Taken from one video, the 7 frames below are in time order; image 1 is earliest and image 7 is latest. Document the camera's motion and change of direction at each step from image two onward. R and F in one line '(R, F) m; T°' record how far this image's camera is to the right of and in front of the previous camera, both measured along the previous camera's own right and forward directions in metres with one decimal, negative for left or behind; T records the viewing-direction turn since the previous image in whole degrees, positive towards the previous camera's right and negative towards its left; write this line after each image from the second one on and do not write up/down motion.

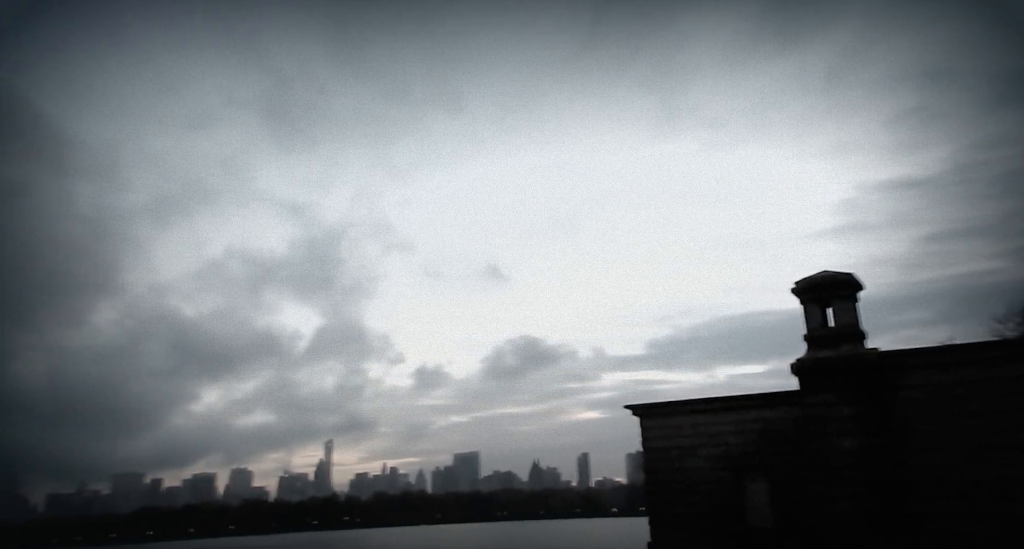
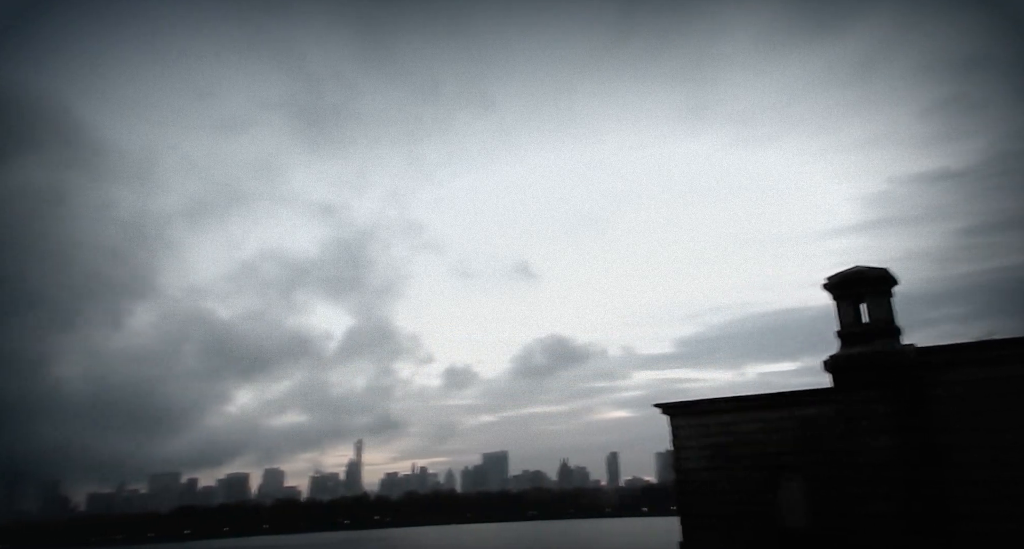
(-0.2, -0.2) m; -2°
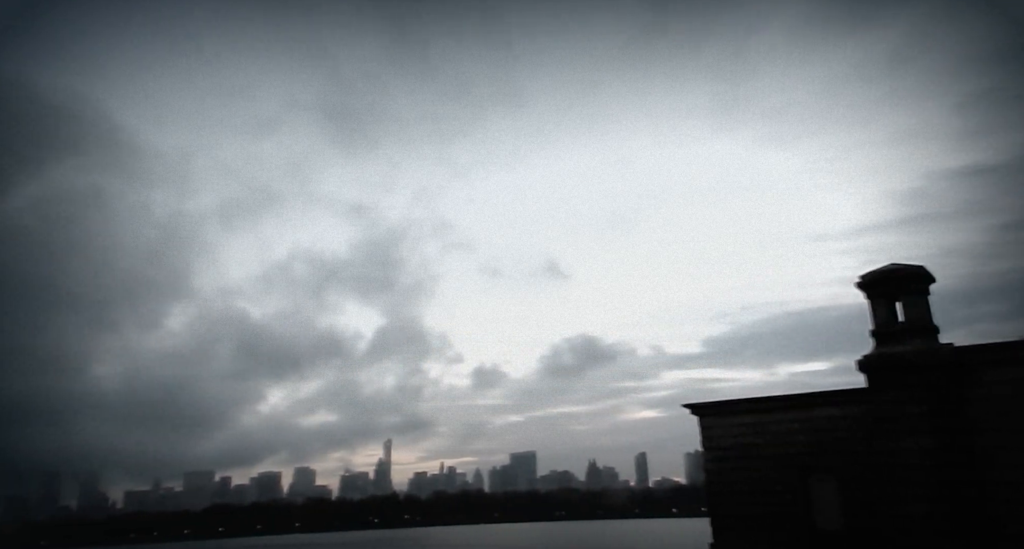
(-0.3, -0.1) m; -2°
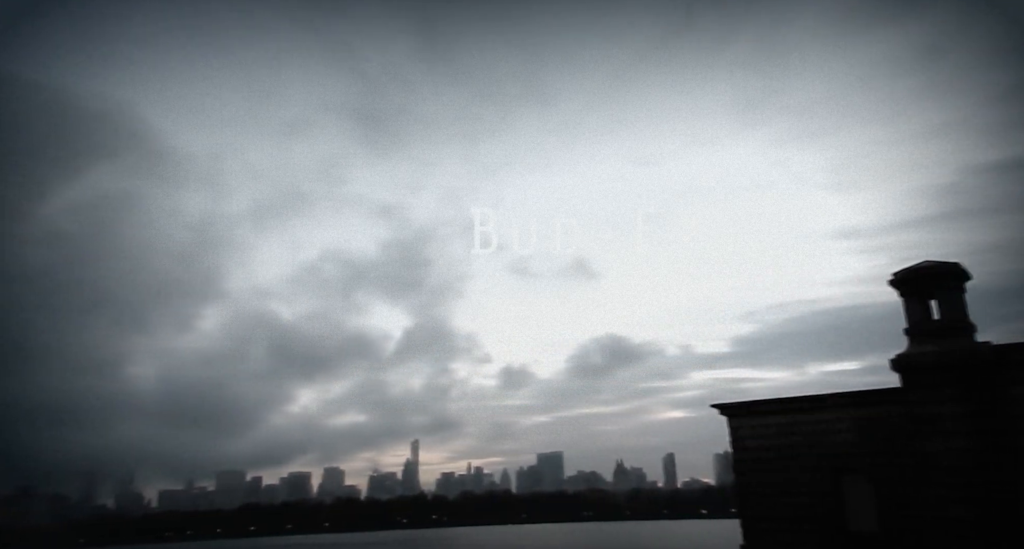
(-0.3, -0.1) m; -2°
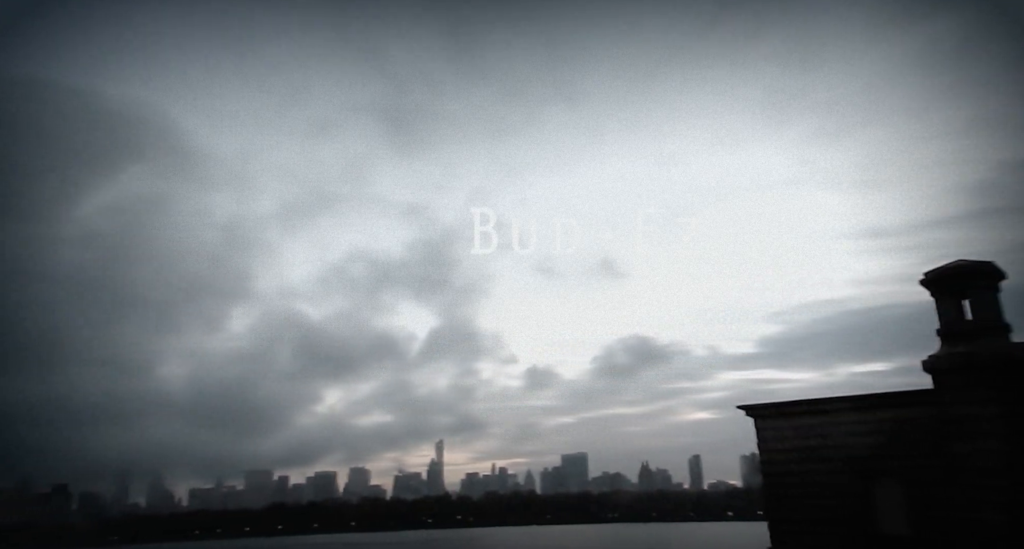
(-0.2, -0.1) m; -2°
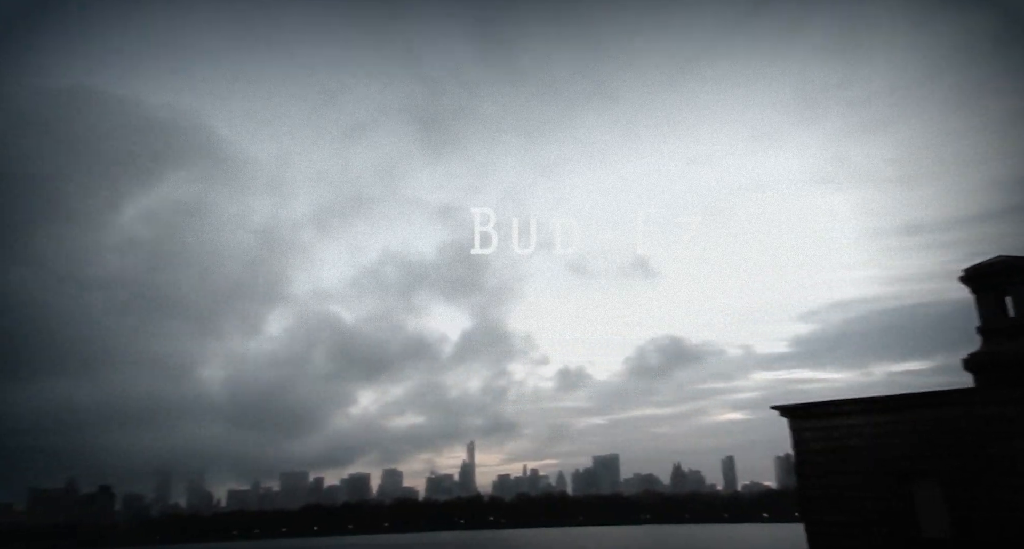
(-0.4, -0.2) m; -2°
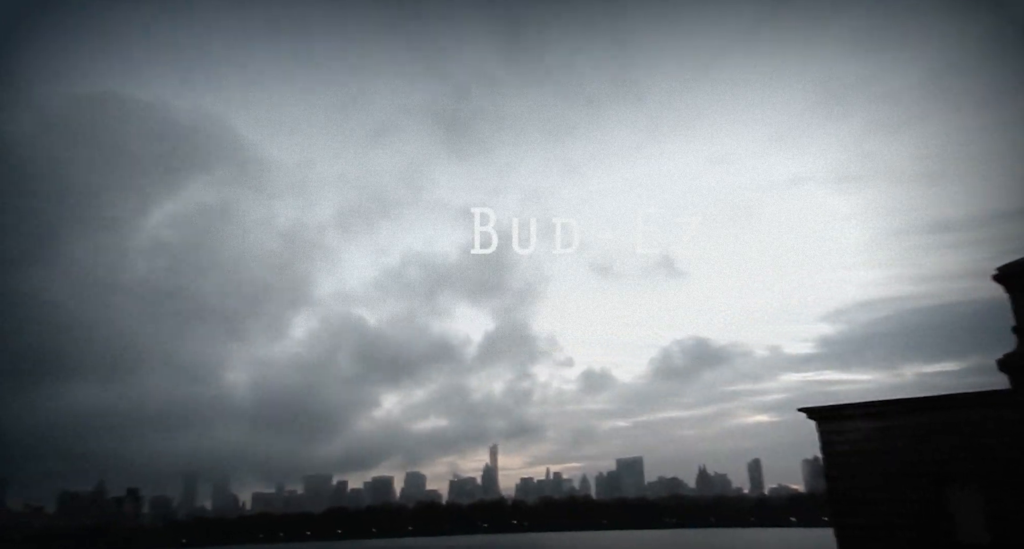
(-0.3, +0.4) m; -1°
